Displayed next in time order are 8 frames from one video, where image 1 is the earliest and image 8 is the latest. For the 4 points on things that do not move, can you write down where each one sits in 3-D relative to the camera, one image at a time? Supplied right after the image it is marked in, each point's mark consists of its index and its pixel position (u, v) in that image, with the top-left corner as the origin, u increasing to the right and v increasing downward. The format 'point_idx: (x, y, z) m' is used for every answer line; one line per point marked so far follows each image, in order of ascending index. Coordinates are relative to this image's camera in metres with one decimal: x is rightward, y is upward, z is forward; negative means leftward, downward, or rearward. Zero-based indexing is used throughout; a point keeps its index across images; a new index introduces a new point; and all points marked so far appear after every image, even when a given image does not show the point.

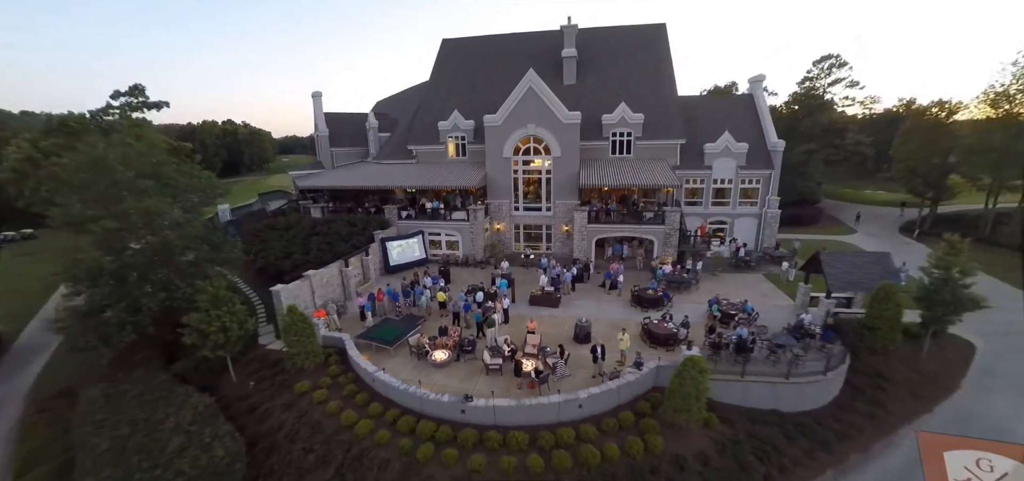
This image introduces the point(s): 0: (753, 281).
0: (+12.4, -2.1, +18.4) m
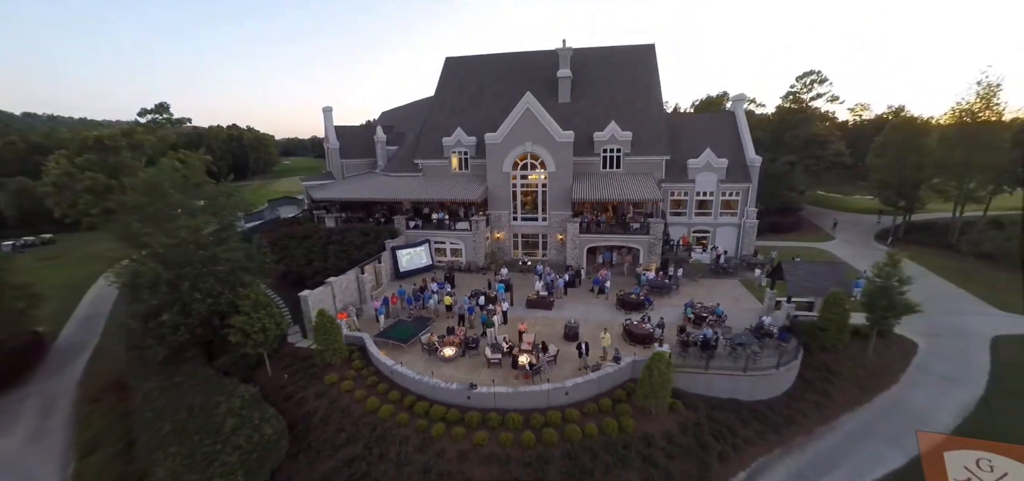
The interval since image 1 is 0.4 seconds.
0: (+12.4, -2.6, +20.4) m
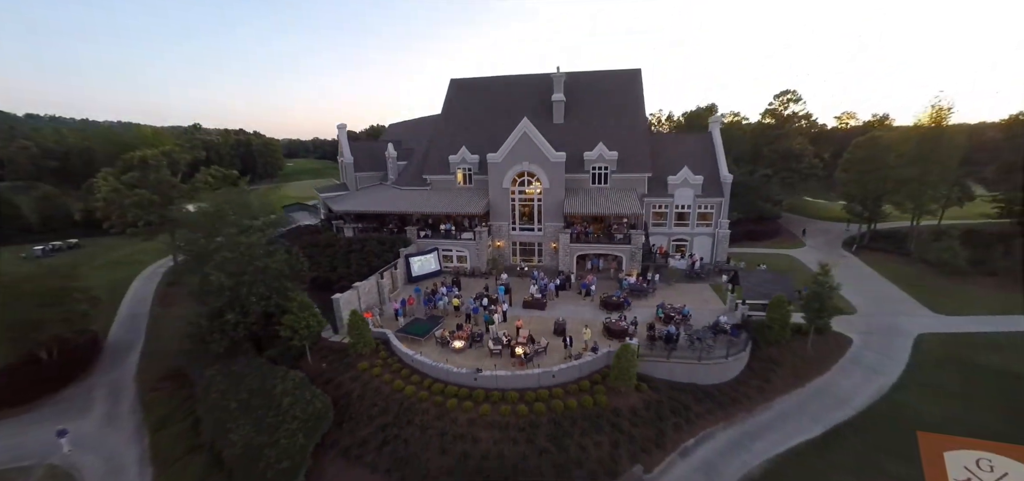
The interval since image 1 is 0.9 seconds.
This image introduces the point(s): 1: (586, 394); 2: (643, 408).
0: (+12.3, -3.2, +23.4) m
1: (+3.1, -6.4, +15.2) m
2: (+5.5, -7.0, +15.1) m
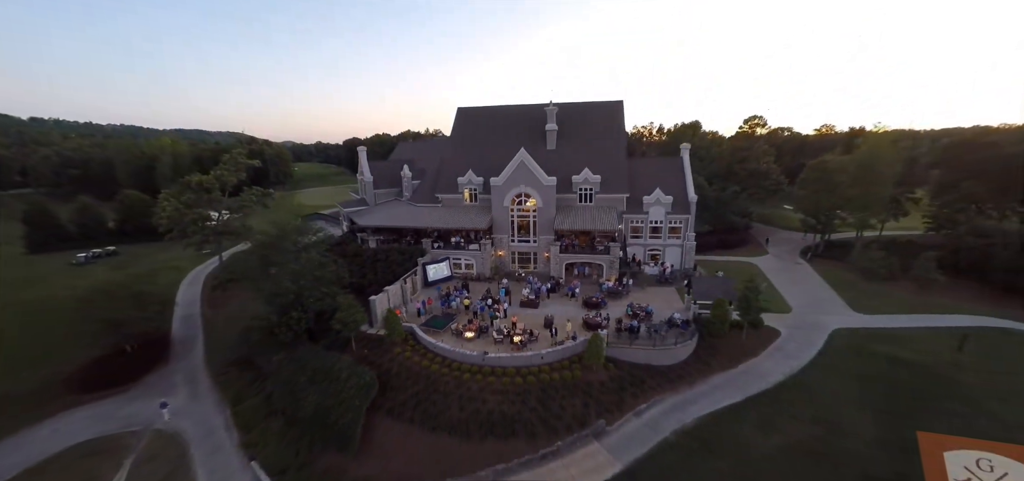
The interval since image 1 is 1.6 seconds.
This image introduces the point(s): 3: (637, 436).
0: (+12.2, -4.1, +28.5) m
1: (+3.0, -7.3, +20.3) m
2: (+5.4, -7.9, +20.2) m
3: (+6.2, -9.9, +18.3) m
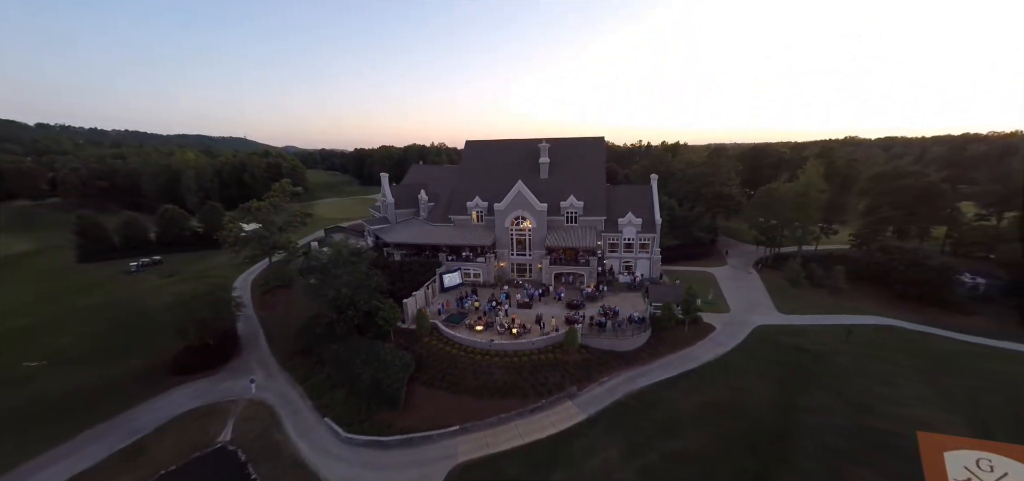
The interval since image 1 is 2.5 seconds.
0: (+12.2, -5.7, +36.0) m
1: (+3.0, -8.7, +27.8) m
2: (+5.3, -9.3, +27.7) m
3: (+6.2, -11.3, +25.8) m
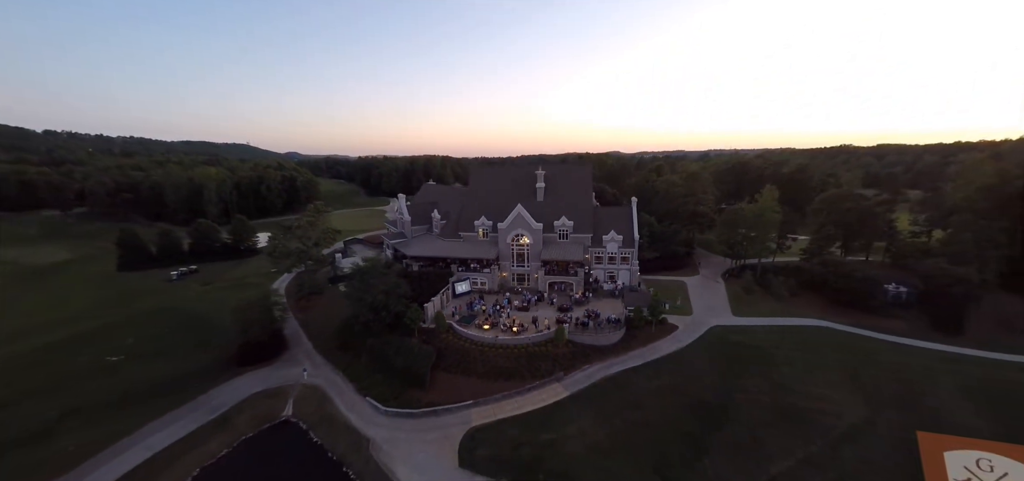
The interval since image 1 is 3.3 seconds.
0: (+12.3, -7.5, +43.3) m
1: (+3.0, -10.4, +35.0) m
2: (+5.4, -11.0, +34.9) m
3: (+6.2, -12.9, +33.0) m
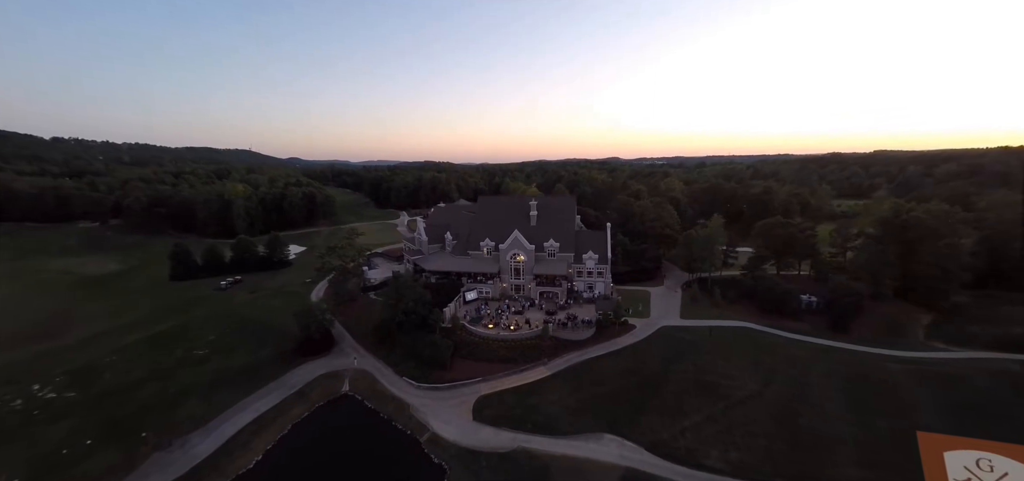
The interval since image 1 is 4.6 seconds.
0: (+12.0, -10.4, +55.6) m
1: (+2.8, -13.3, +47.3) m
2: (+5.1, -13.8, +47.2) m
3: (+6.0, -15.8, +45.2) m
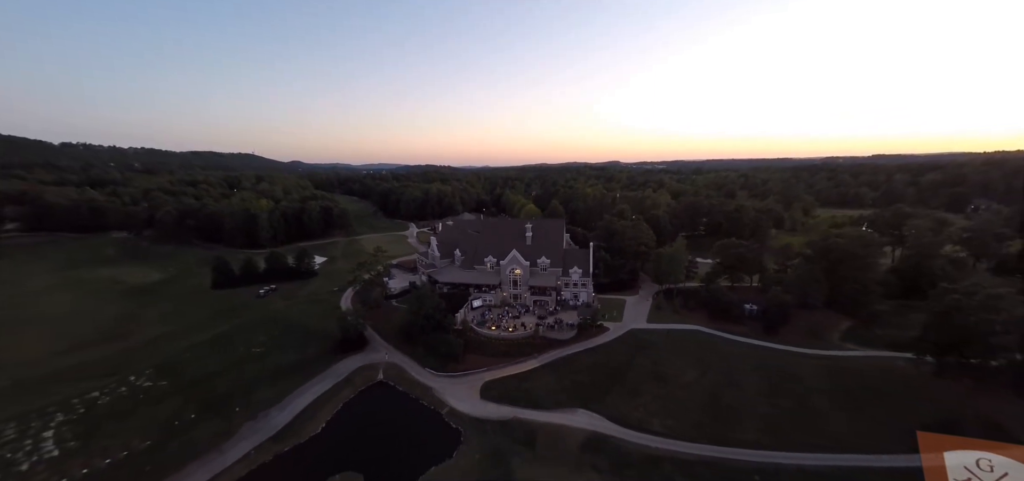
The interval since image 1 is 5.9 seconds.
0: (+11.7, -14.0, +68.4) m
1: (+2.5, -16.7, +60.1) m
2: (+4.9, -17.3, +60.0) m
3: (+5.7, -19.2, +58.0) m
